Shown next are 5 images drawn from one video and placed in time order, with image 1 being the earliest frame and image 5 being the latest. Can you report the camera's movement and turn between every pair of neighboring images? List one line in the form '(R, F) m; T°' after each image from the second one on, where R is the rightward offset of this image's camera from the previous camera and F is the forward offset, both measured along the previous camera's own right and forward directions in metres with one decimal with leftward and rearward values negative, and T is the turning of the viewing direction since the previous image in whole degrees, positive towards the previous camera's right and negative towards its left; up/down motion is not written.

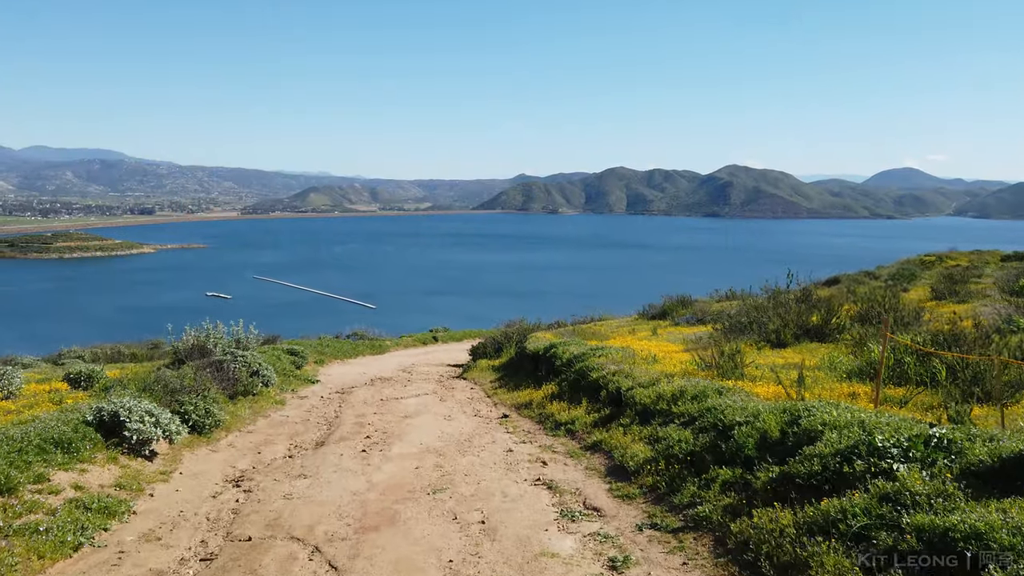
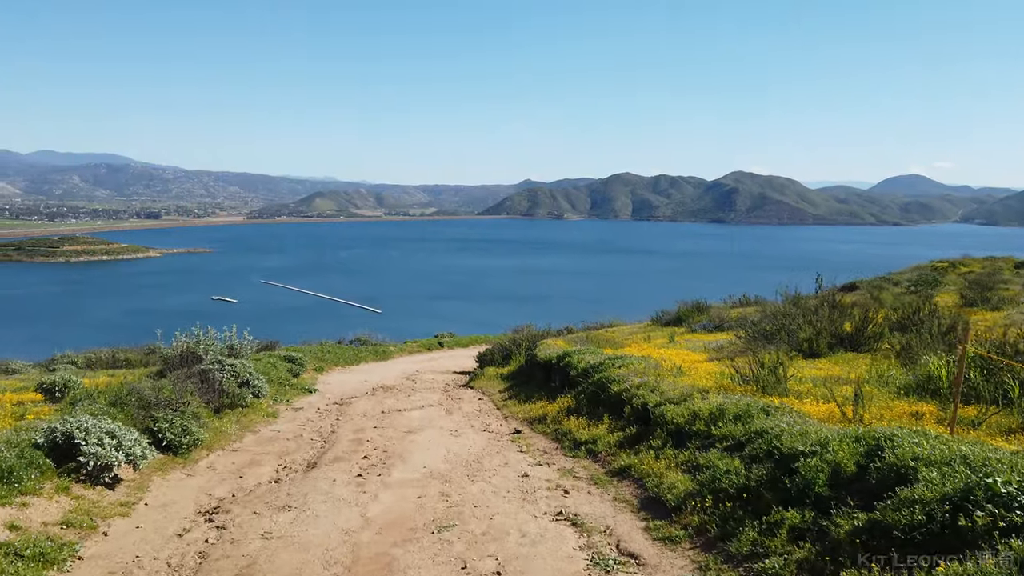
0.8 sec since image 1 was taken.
(-0.2, +1.1) m; 0°
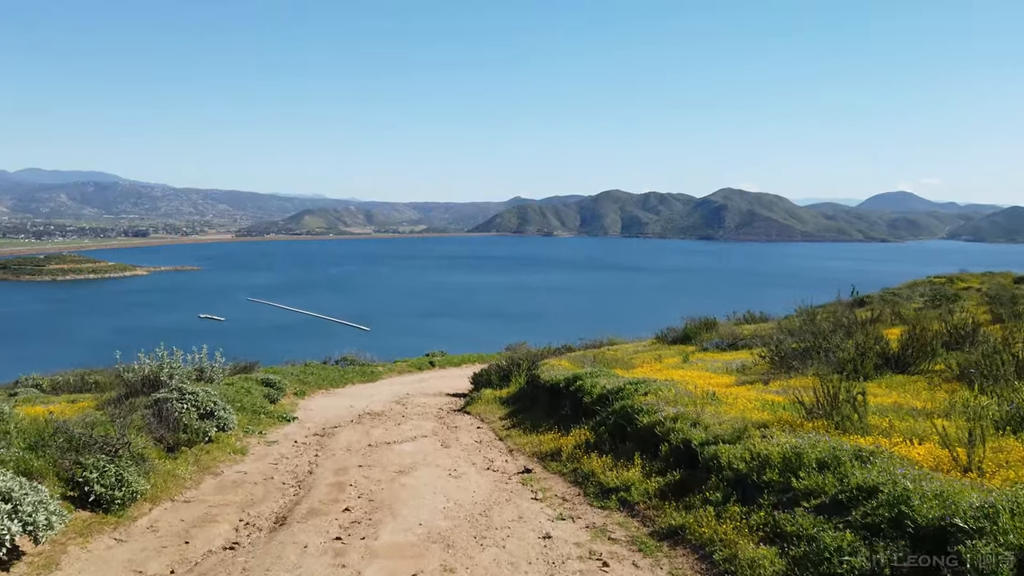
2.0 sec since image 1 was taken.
(-0.3, +1.6) m; +1°
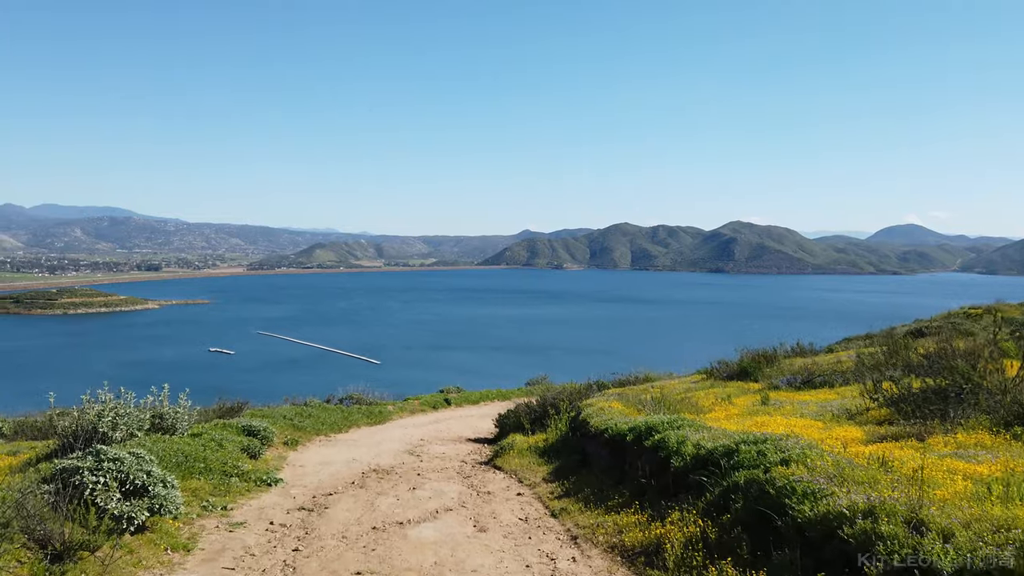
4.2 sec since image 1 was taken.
(-0.8, +3.3) m; -1°
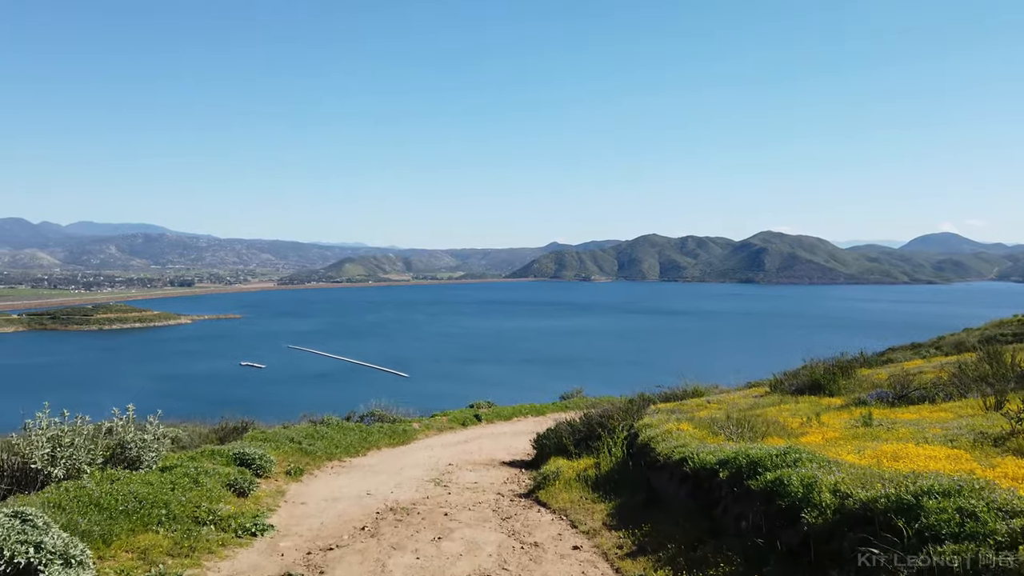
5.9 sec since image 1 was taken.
(-0.4, +2.5) m; -3°
